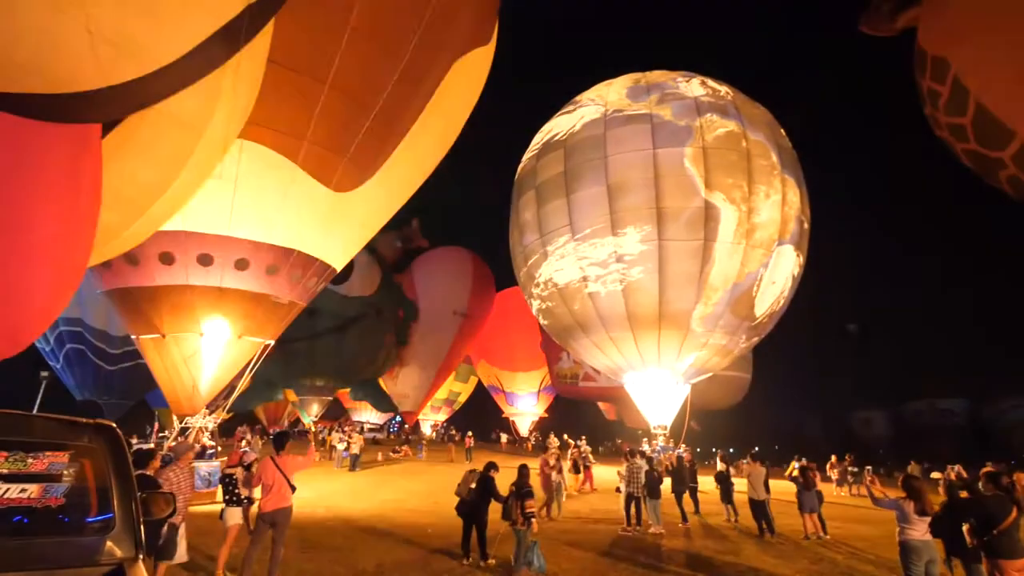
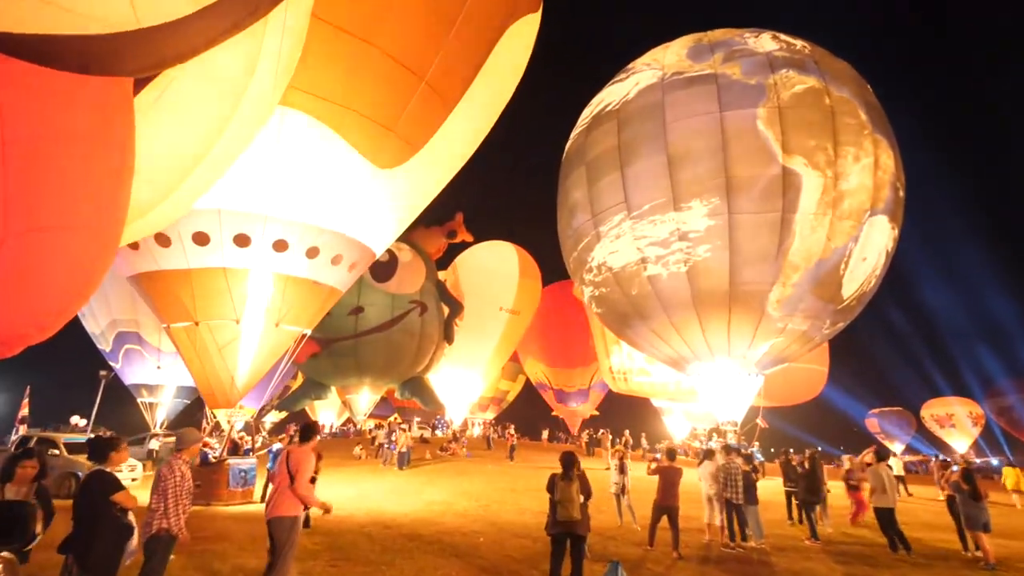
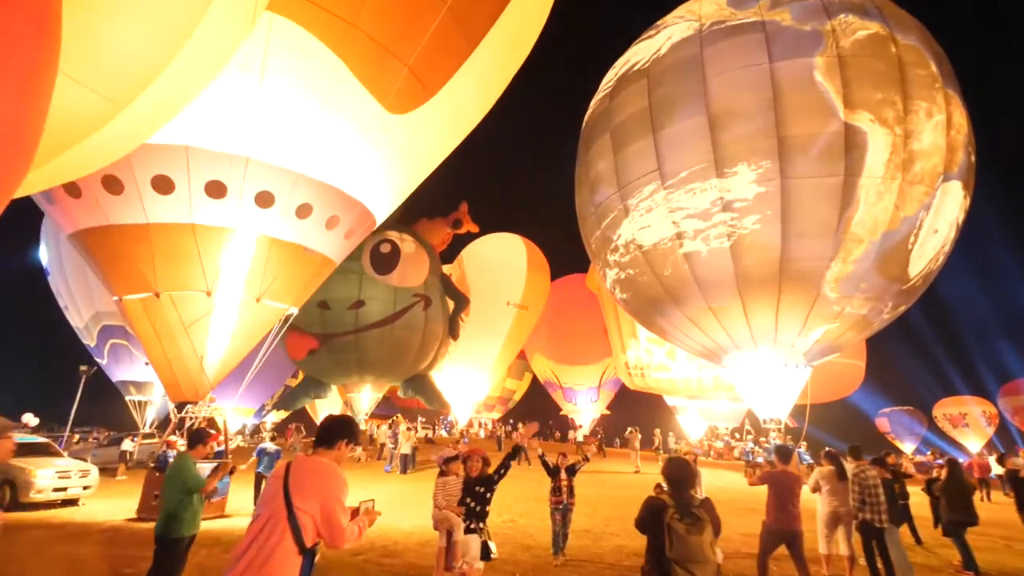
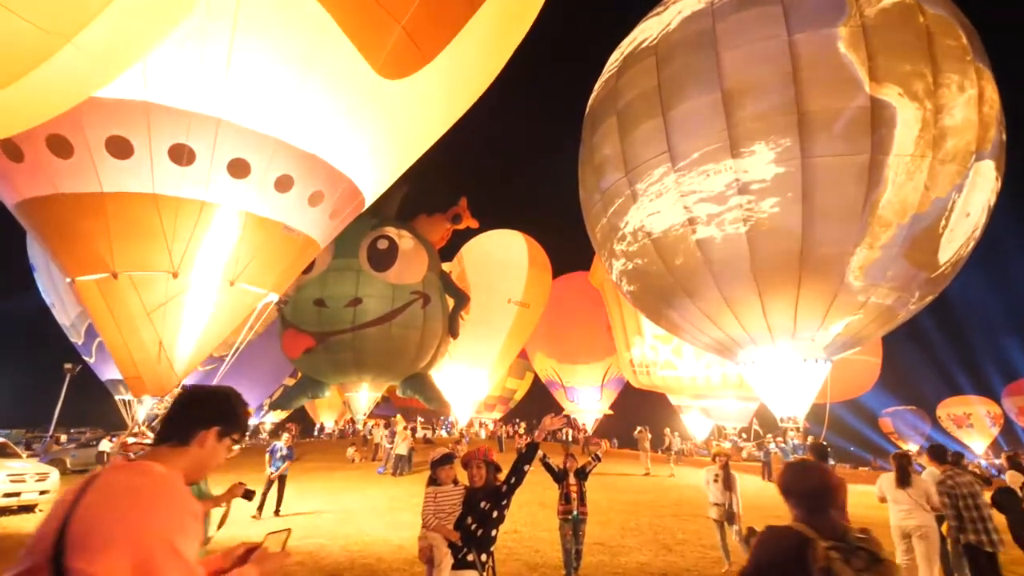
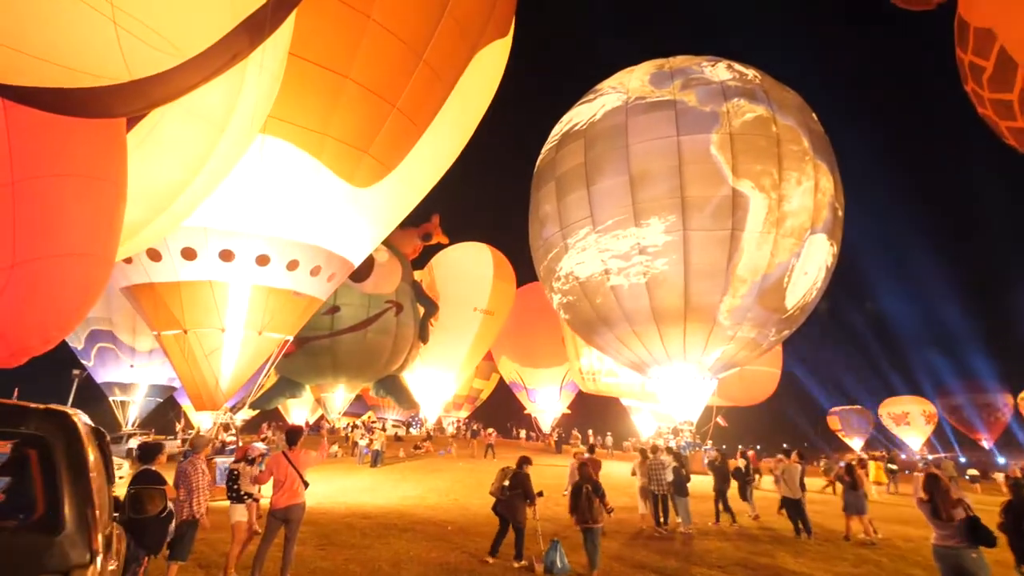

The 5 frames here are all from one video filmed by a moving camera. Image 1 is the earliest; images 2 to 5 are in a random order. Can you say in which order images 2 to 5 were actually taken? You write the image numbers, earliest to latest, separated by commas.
5, 2, 3, 4
